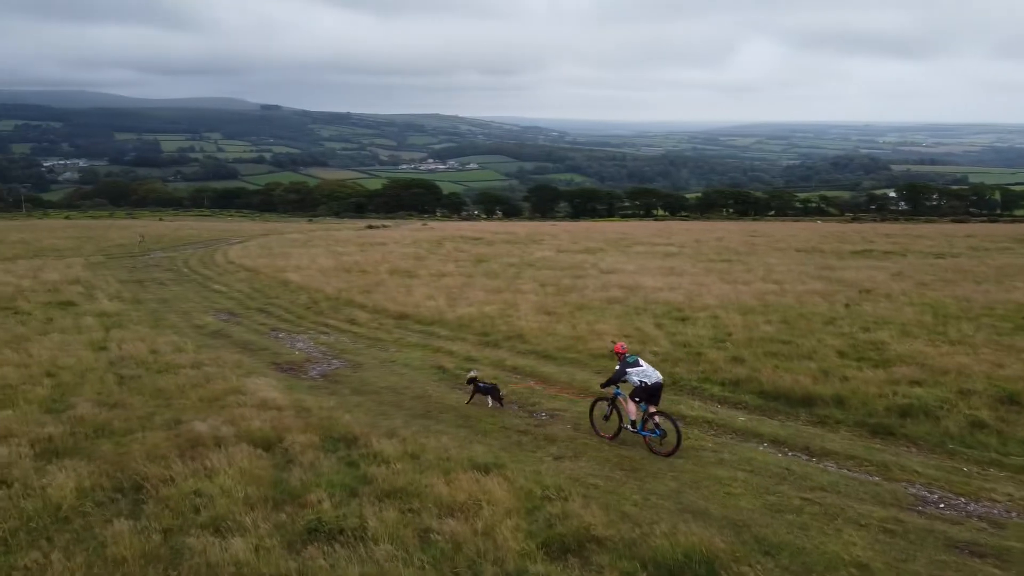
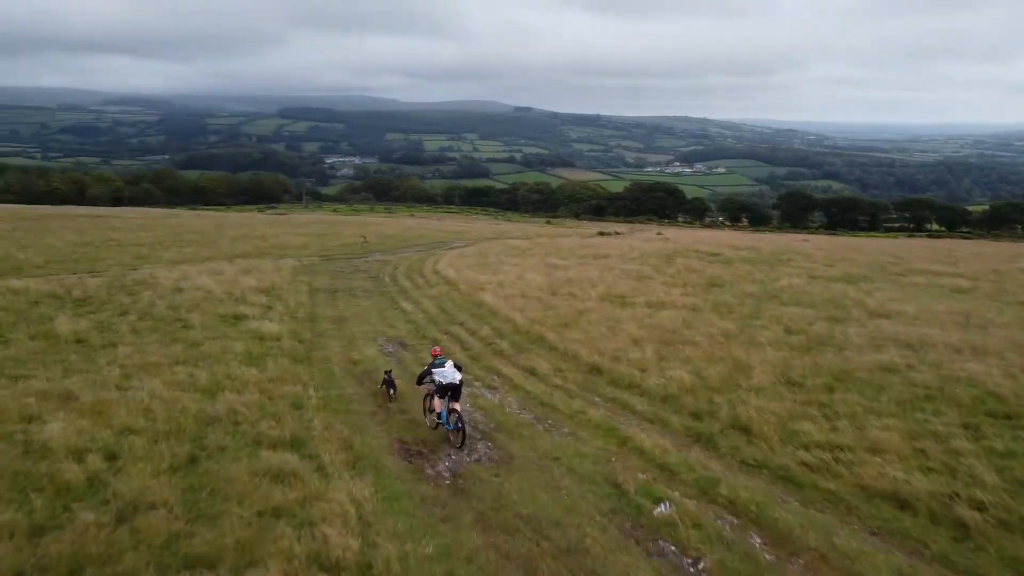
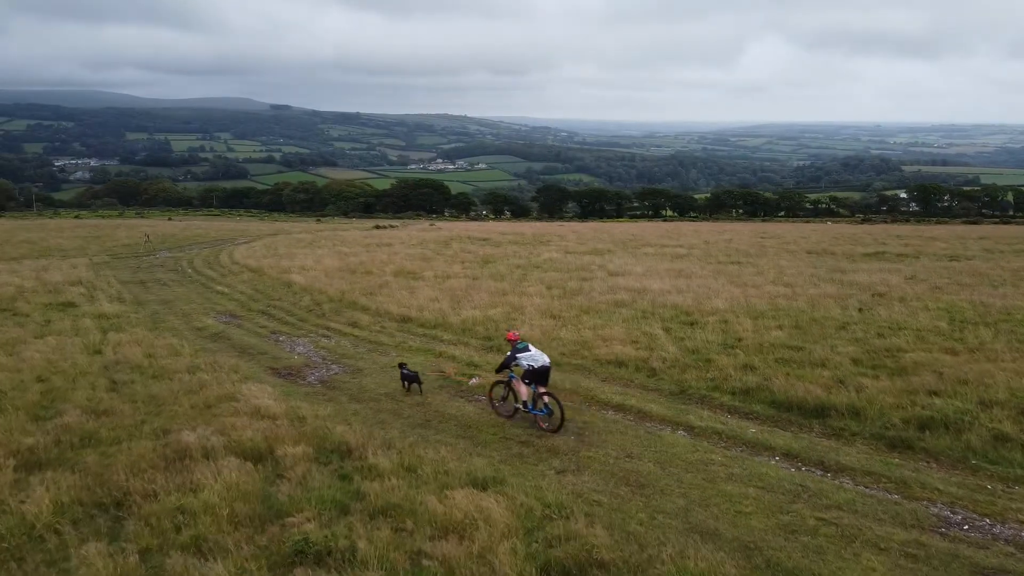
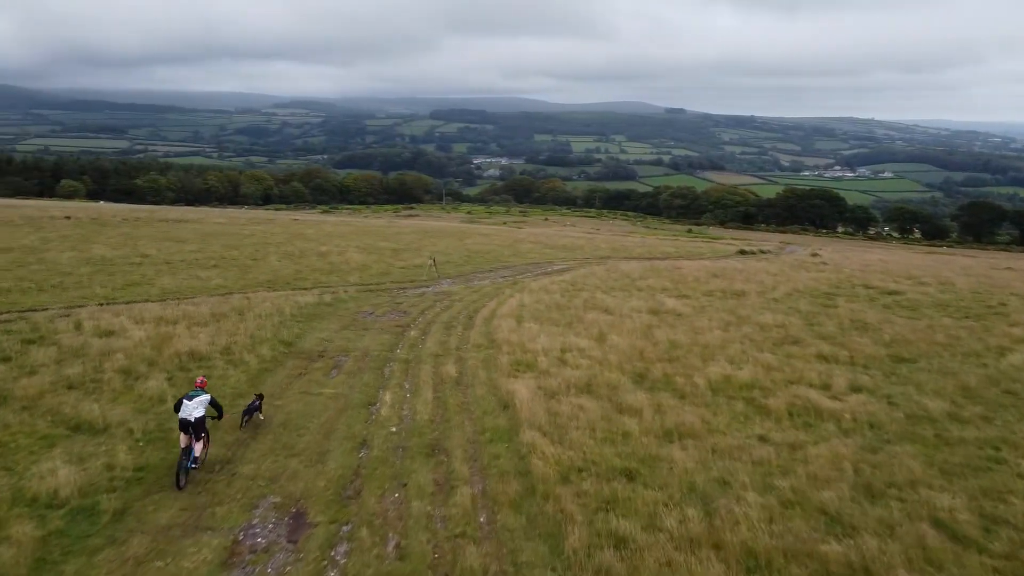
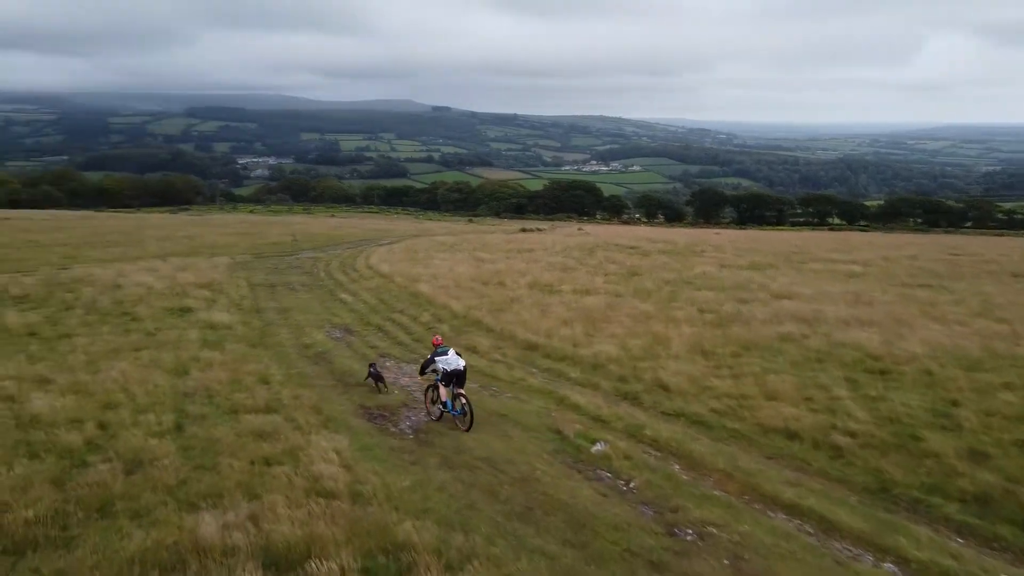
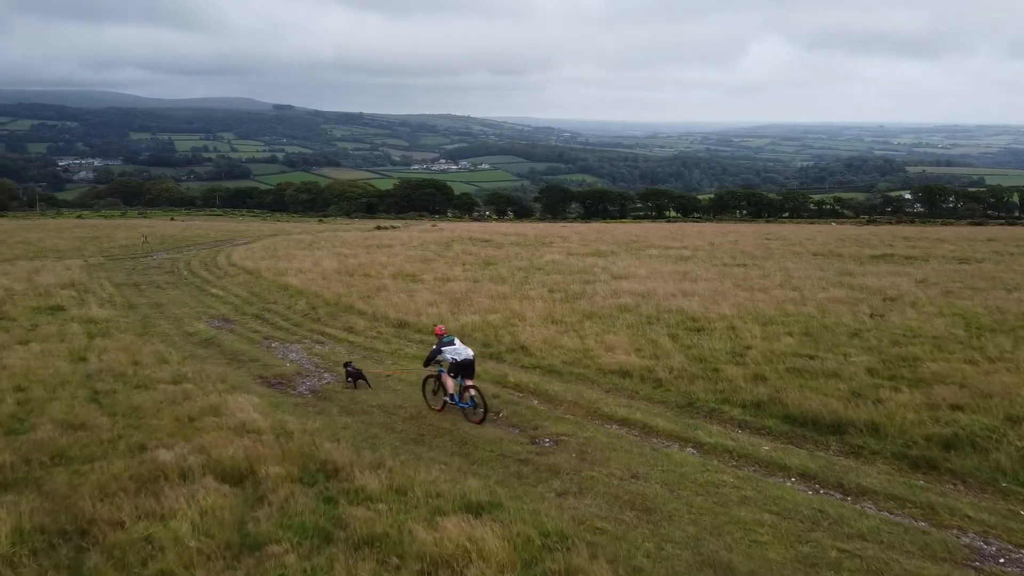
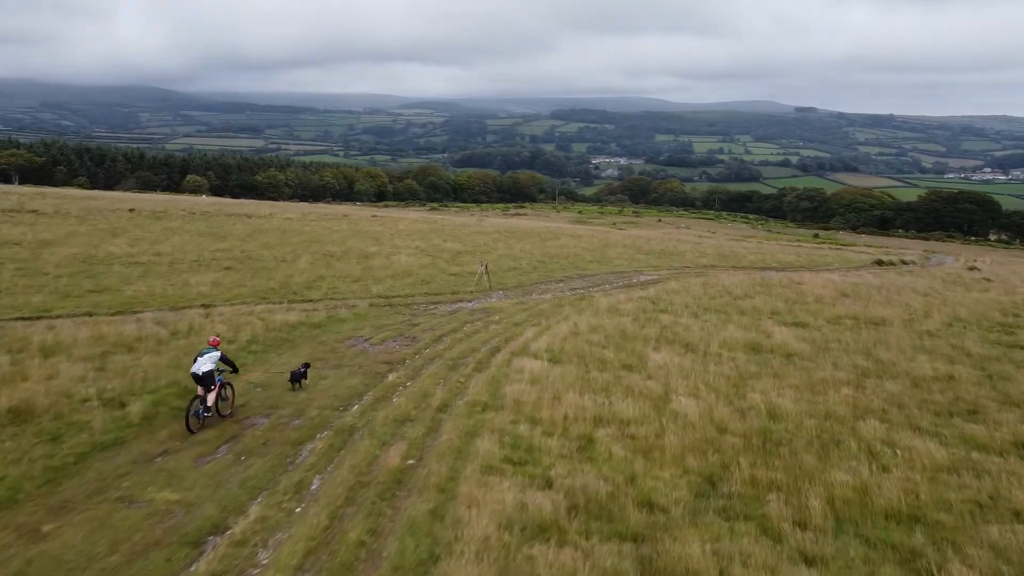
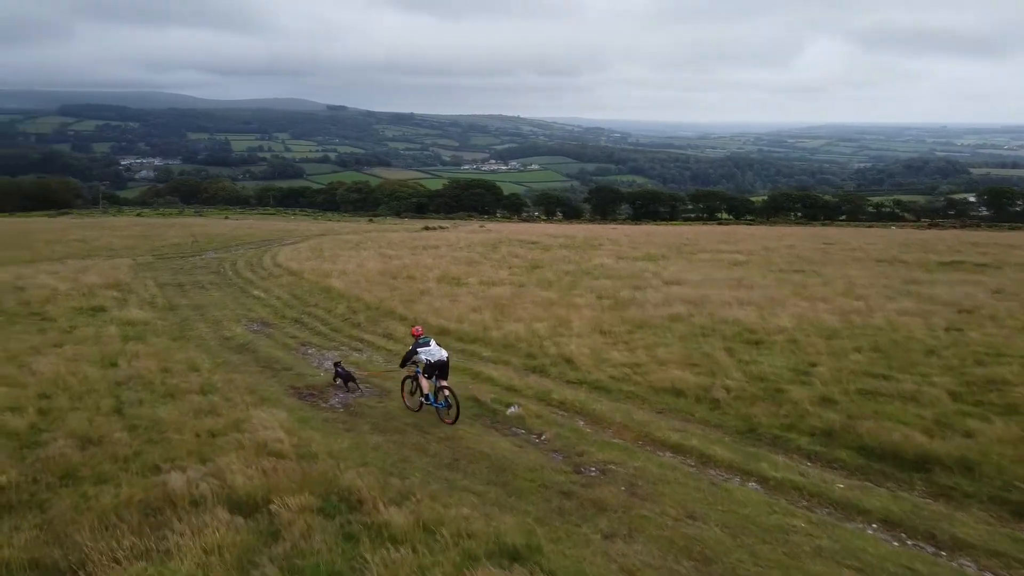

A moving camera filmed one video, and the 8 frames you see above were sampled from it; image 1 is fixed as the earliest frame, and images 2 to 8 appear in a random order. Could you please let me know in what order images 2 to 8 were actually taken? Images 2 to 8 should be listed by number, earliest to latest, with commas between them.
3, 6, 8, 5, 2, 4, 7
